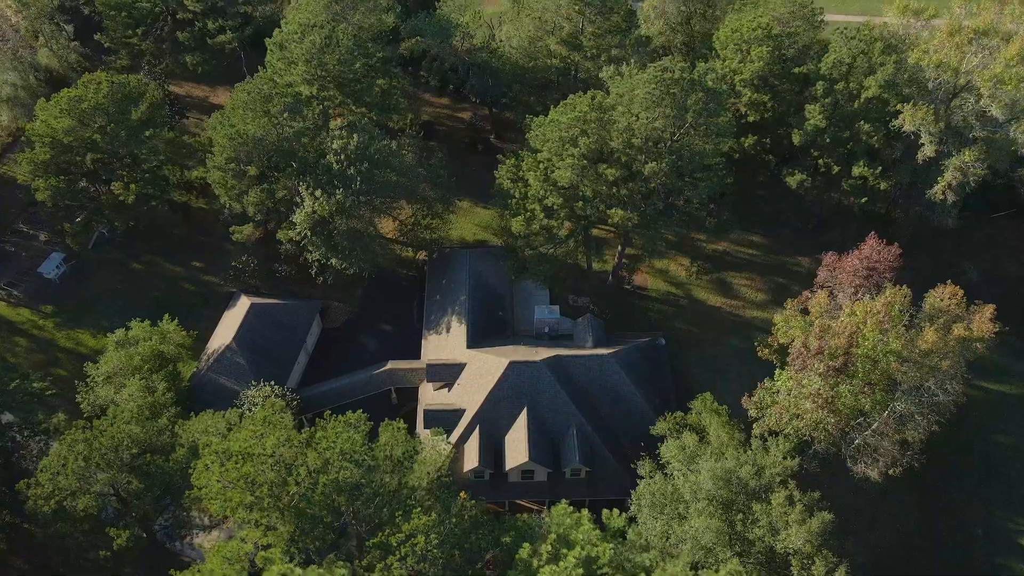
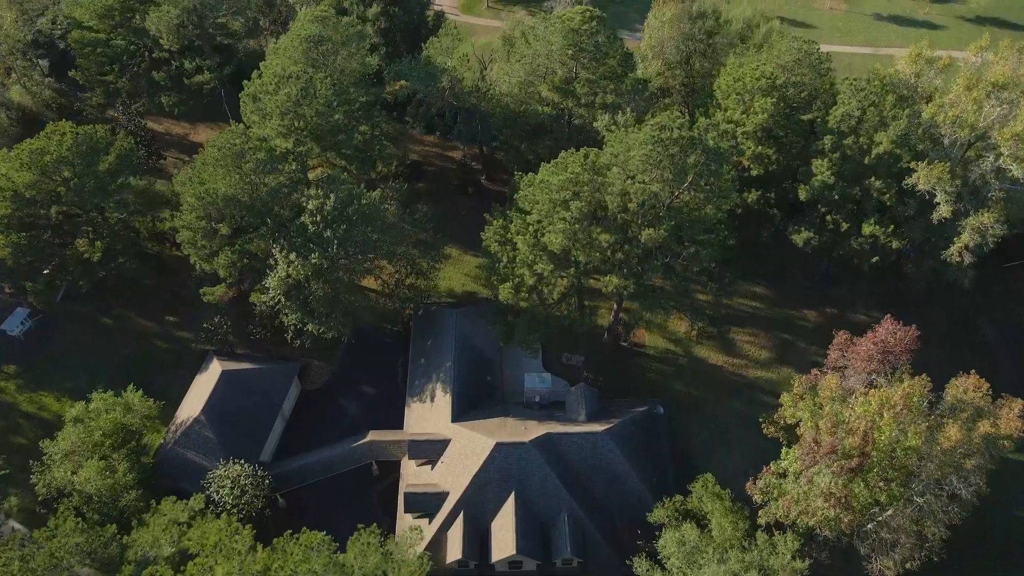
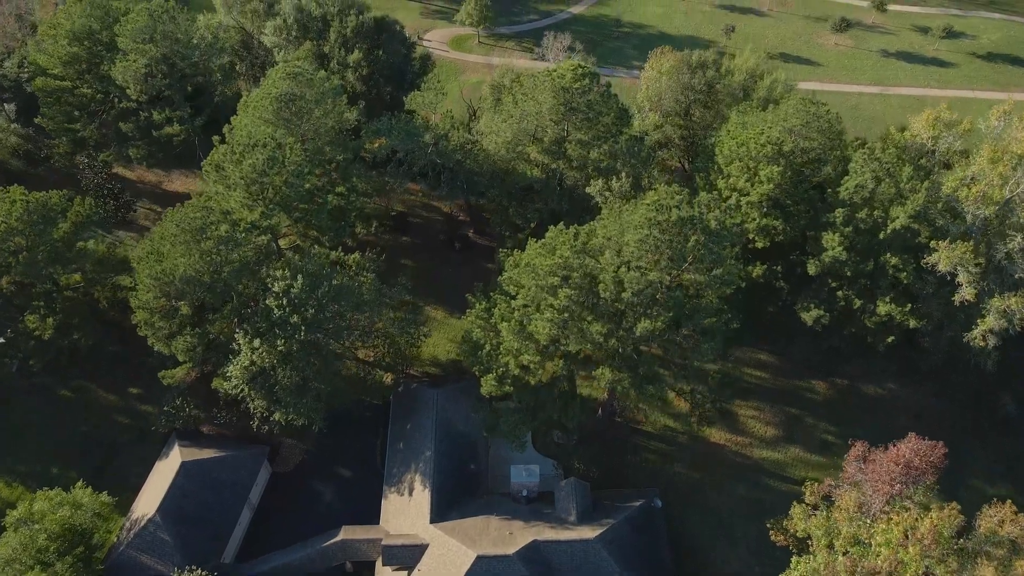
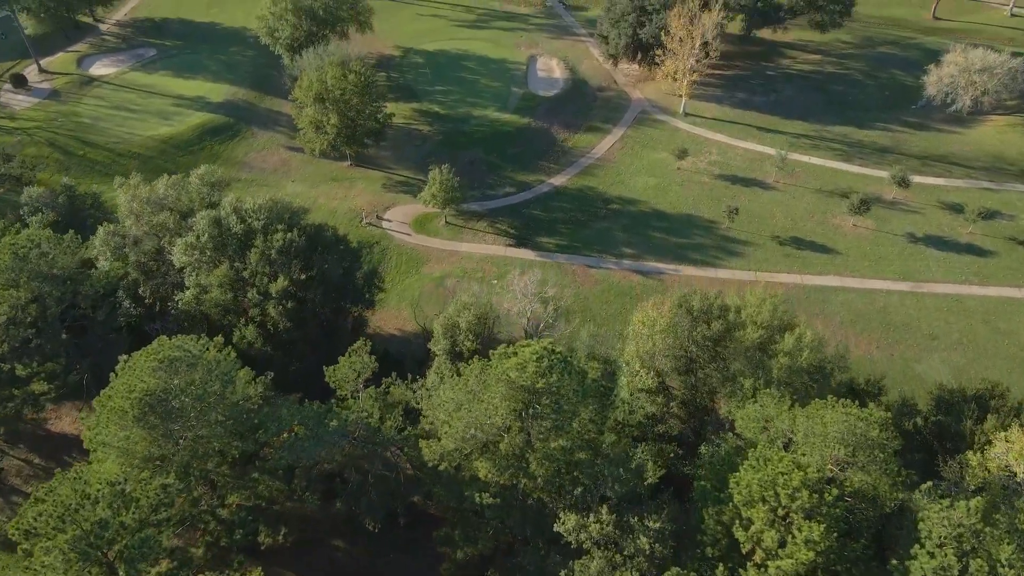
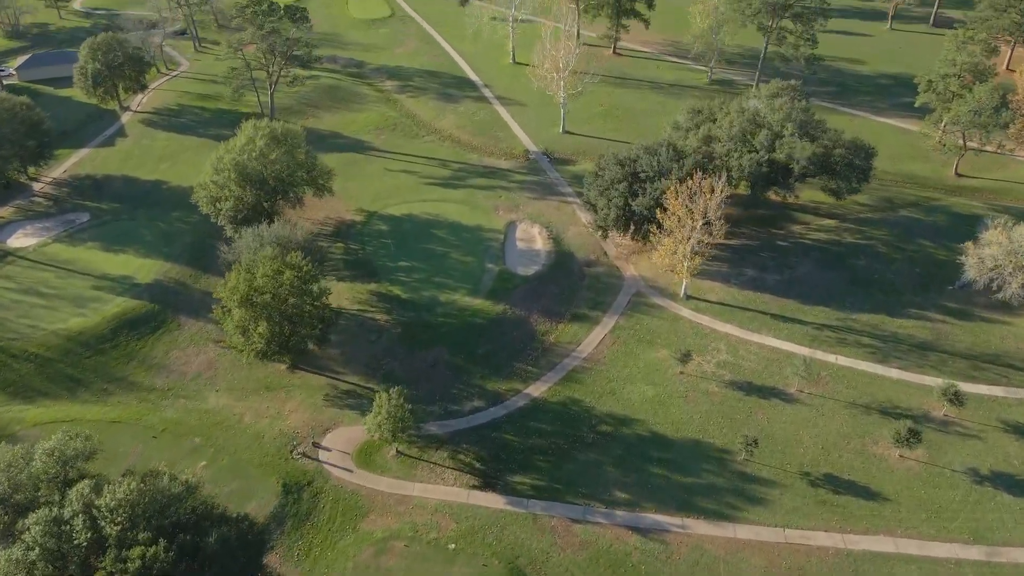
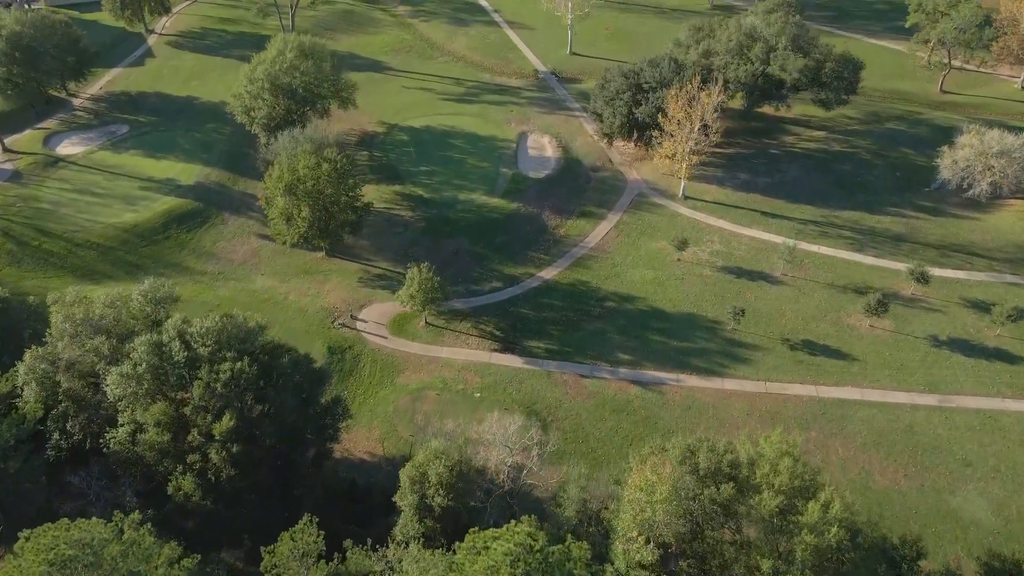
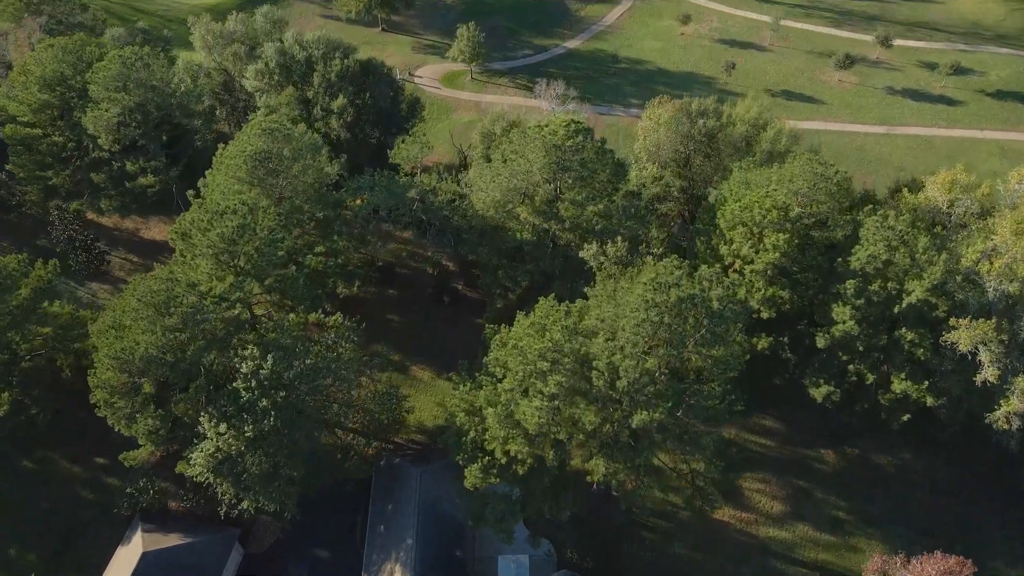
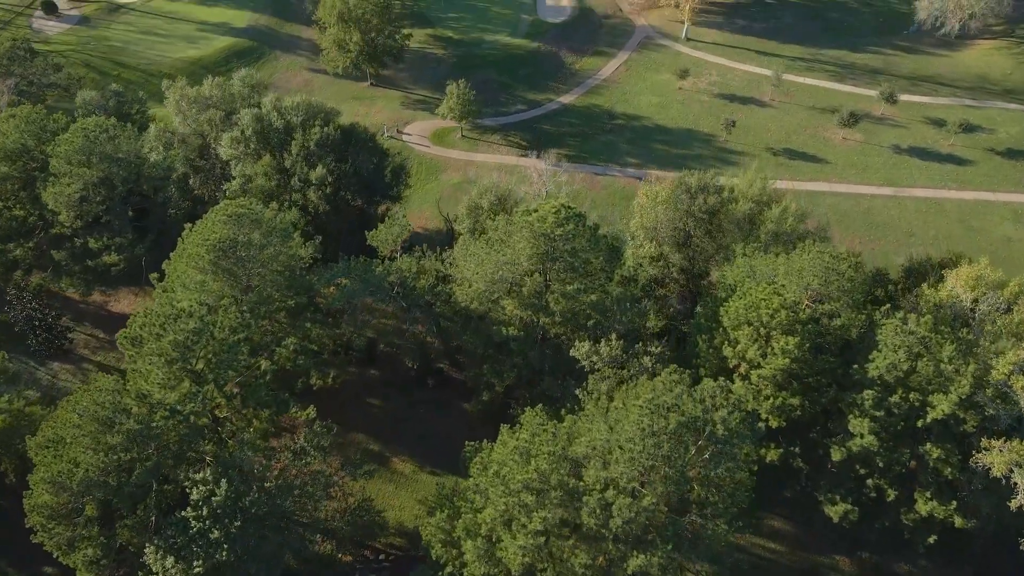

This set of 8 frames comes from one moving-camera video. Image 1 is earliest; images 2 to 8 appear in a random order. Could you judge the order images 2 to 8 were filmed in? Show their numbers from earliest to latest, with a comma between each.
2, 3, 7, 8, 4, 6, 5
